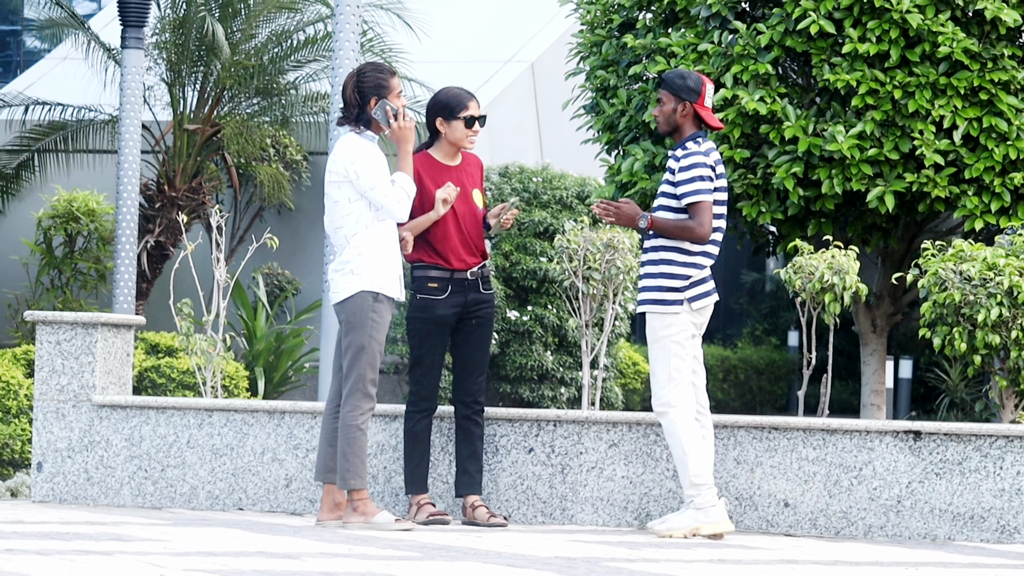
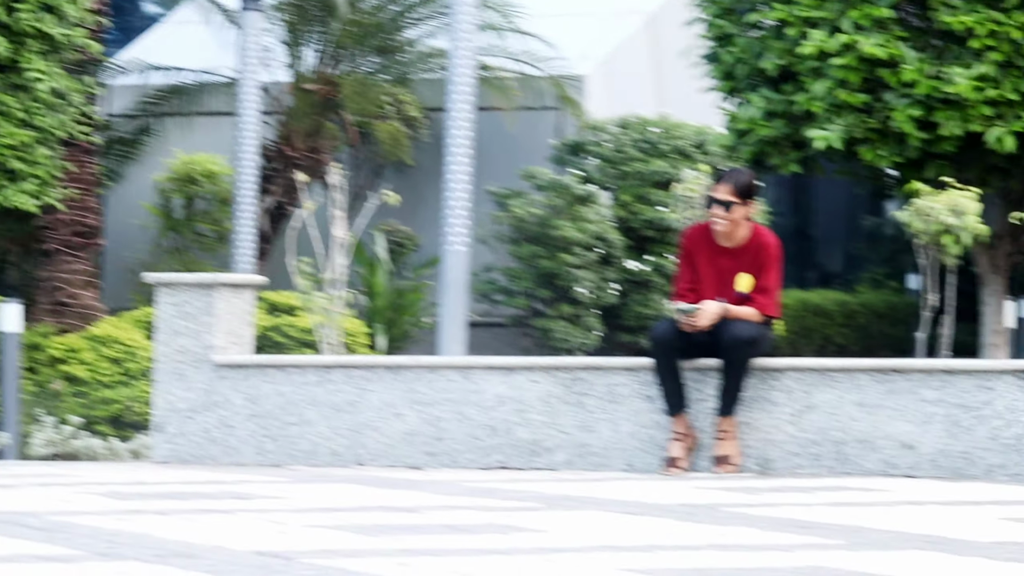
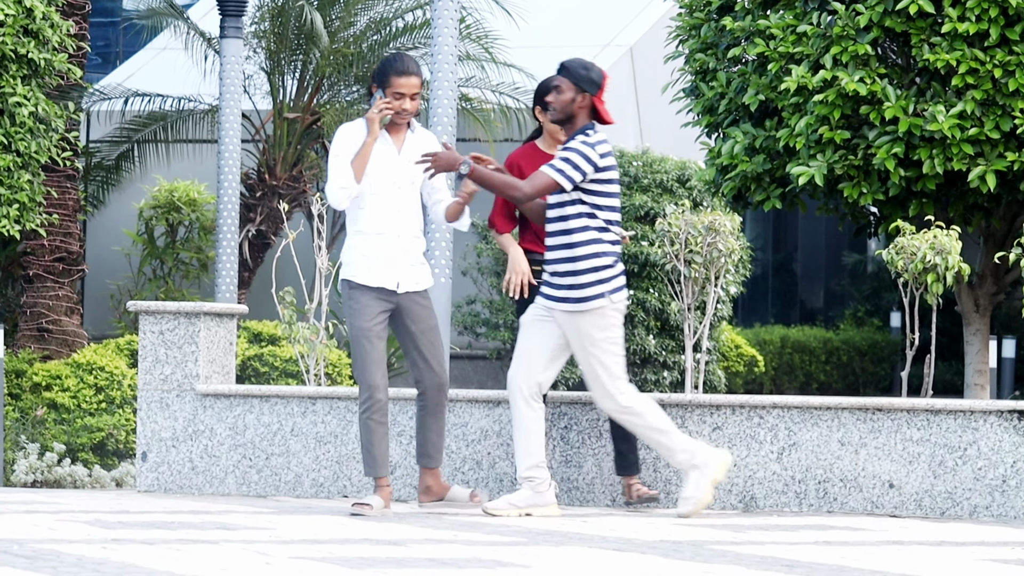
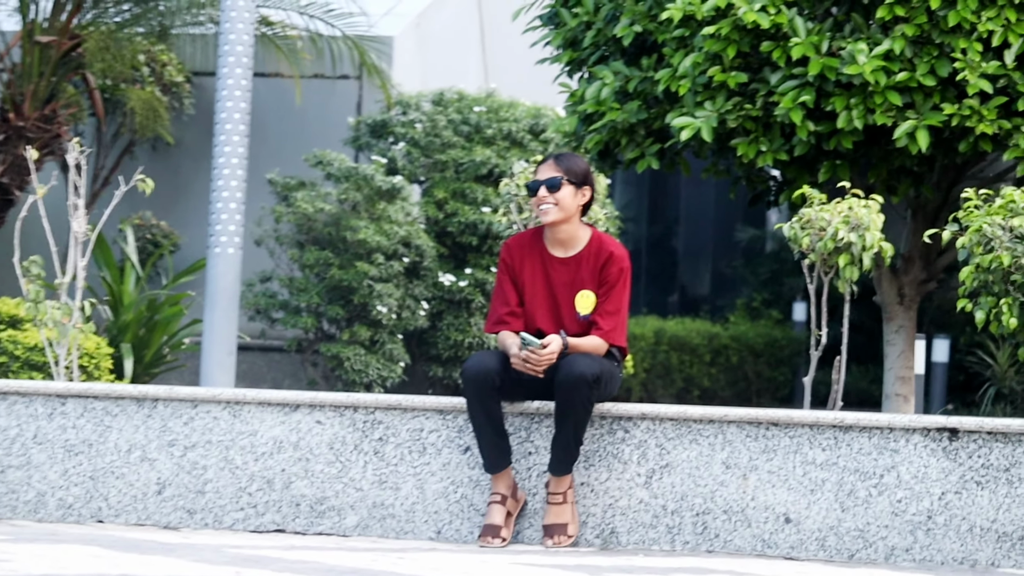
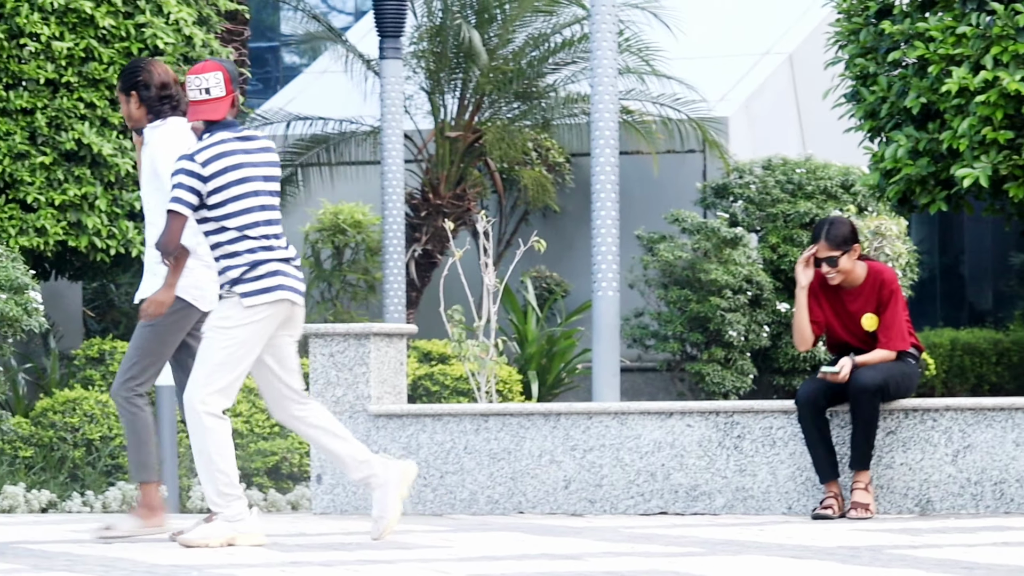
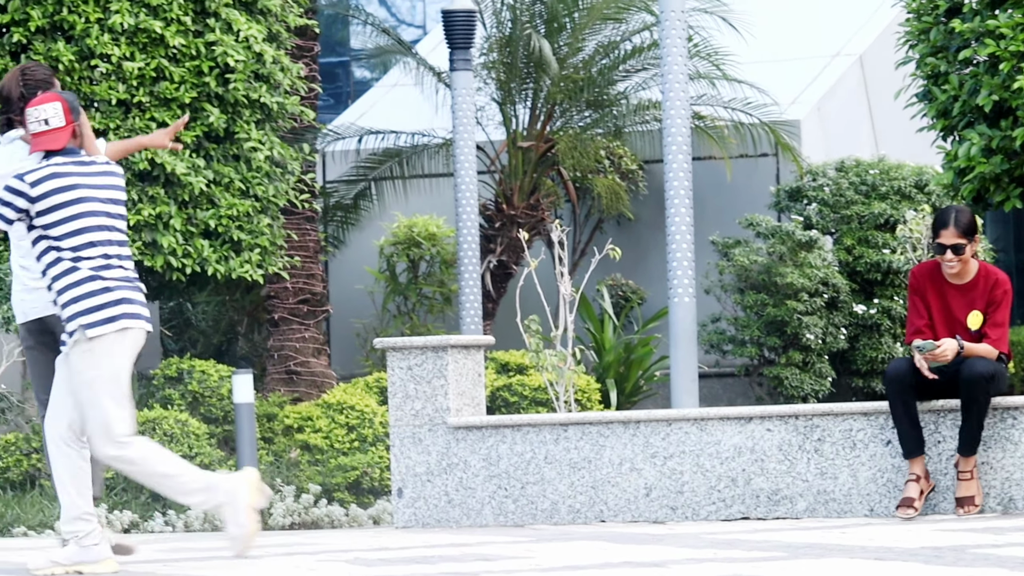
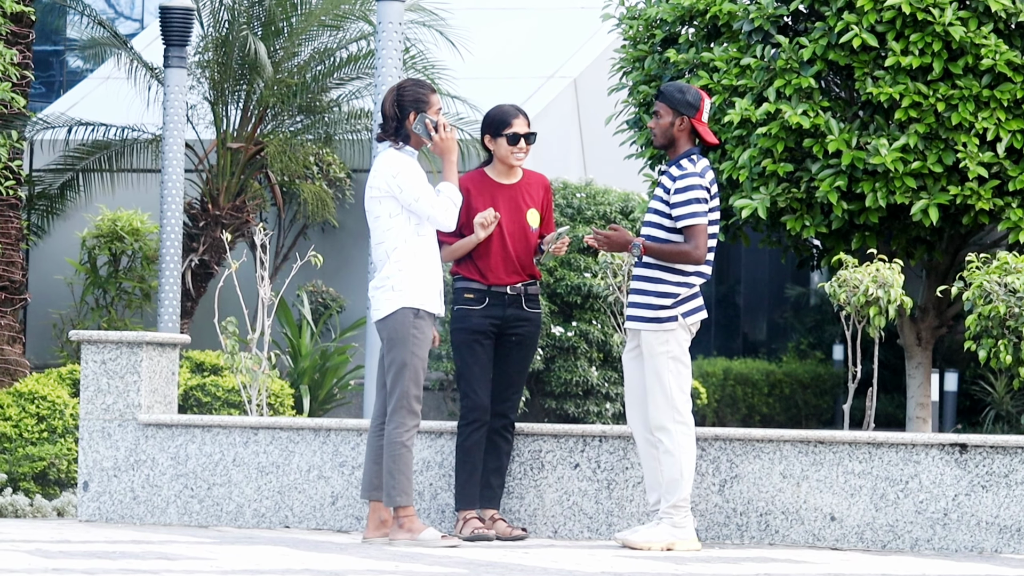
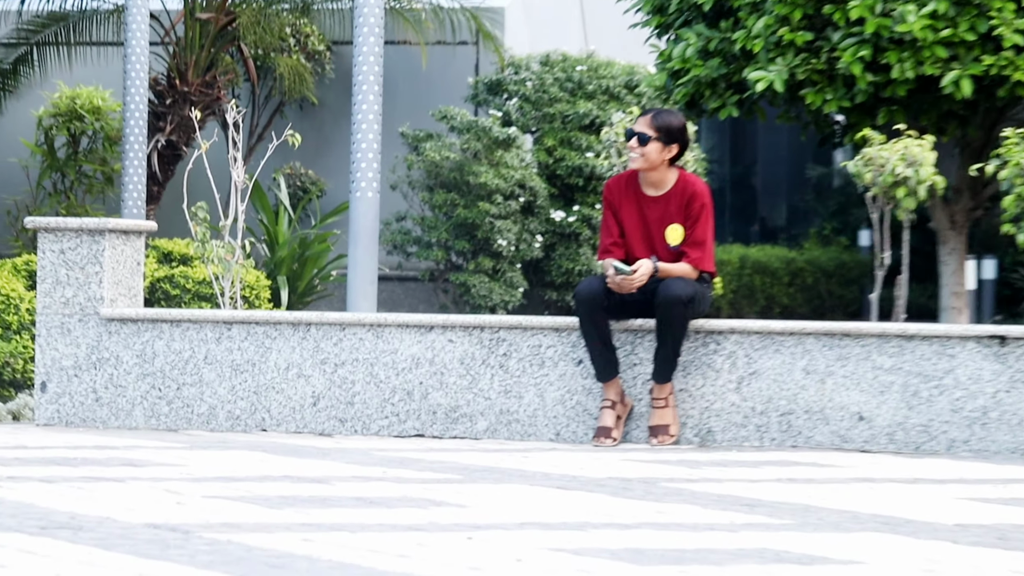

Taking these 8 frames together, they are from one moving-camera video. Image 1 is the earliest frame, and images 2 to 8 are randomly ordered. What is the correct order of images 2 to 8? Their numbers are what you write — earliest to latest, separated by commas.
7, 3, 5, 6, 2, 8, 4
